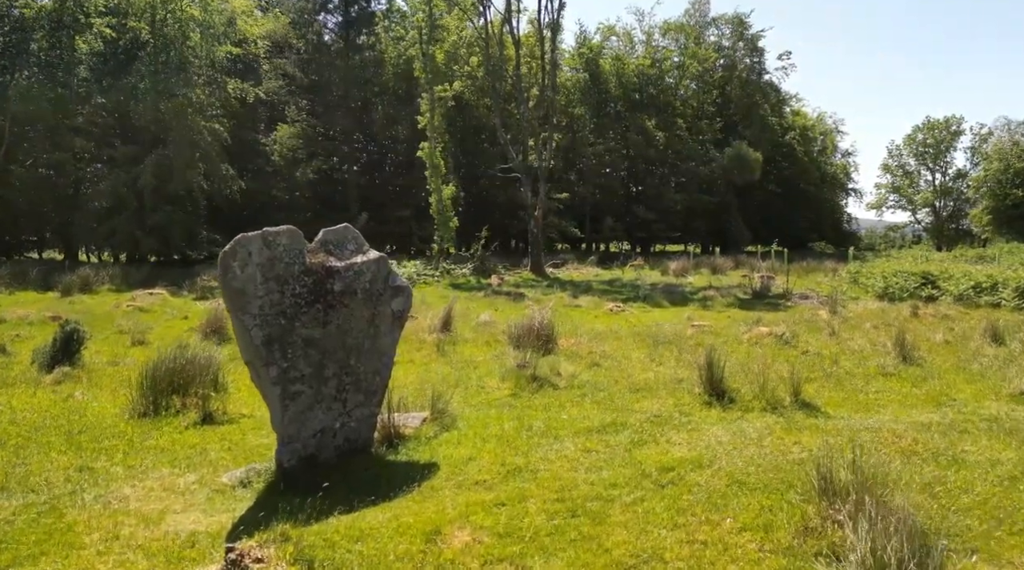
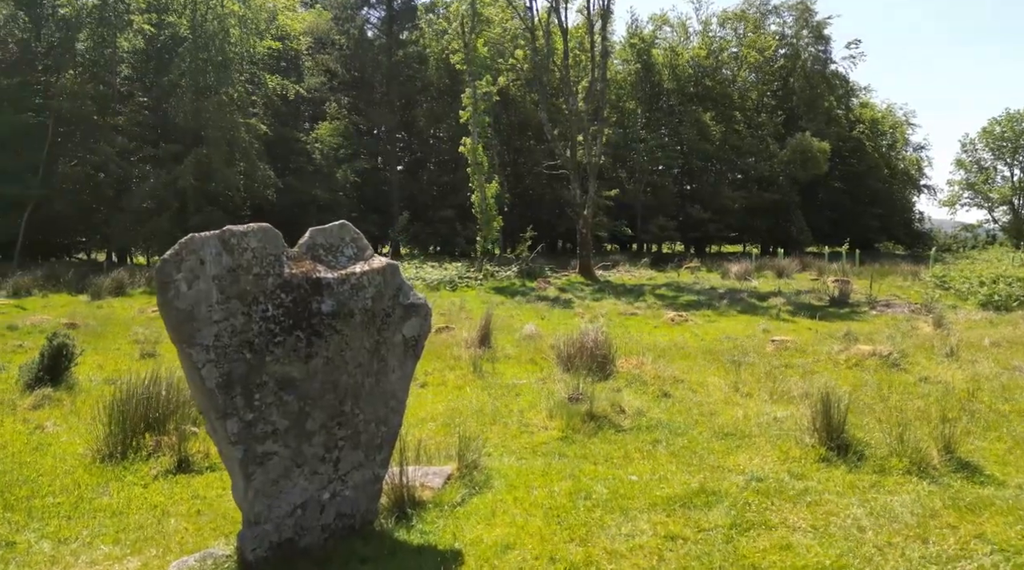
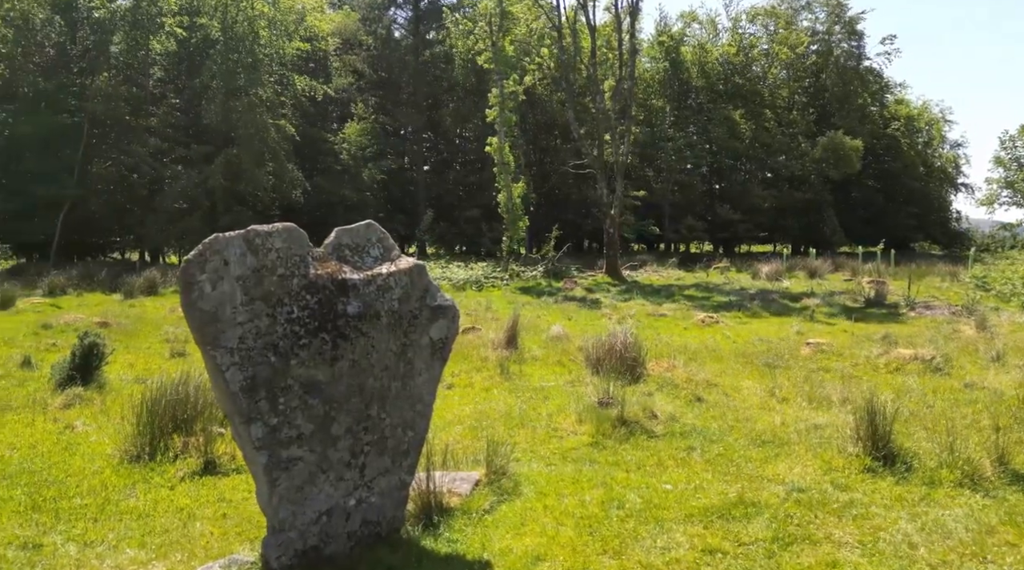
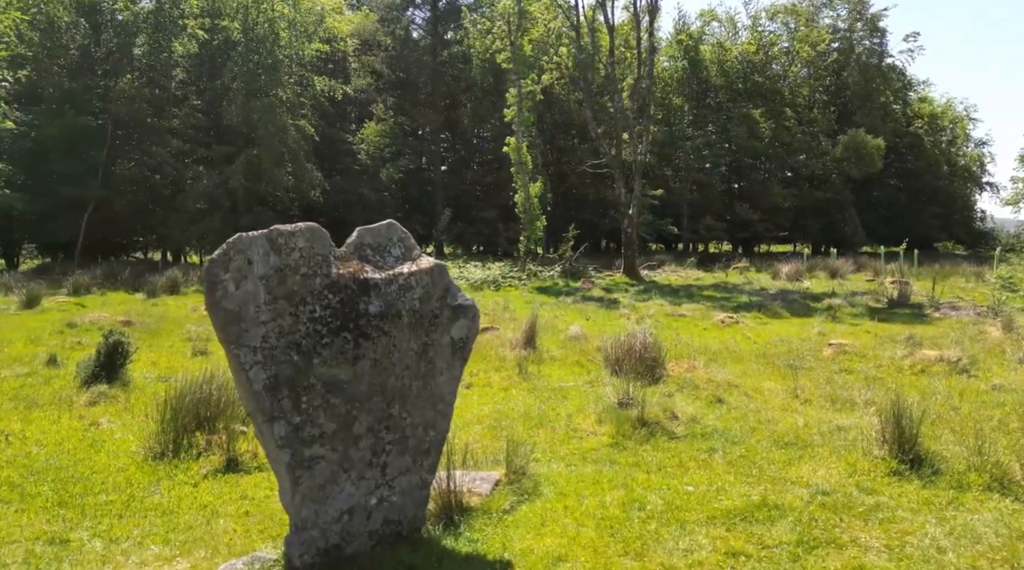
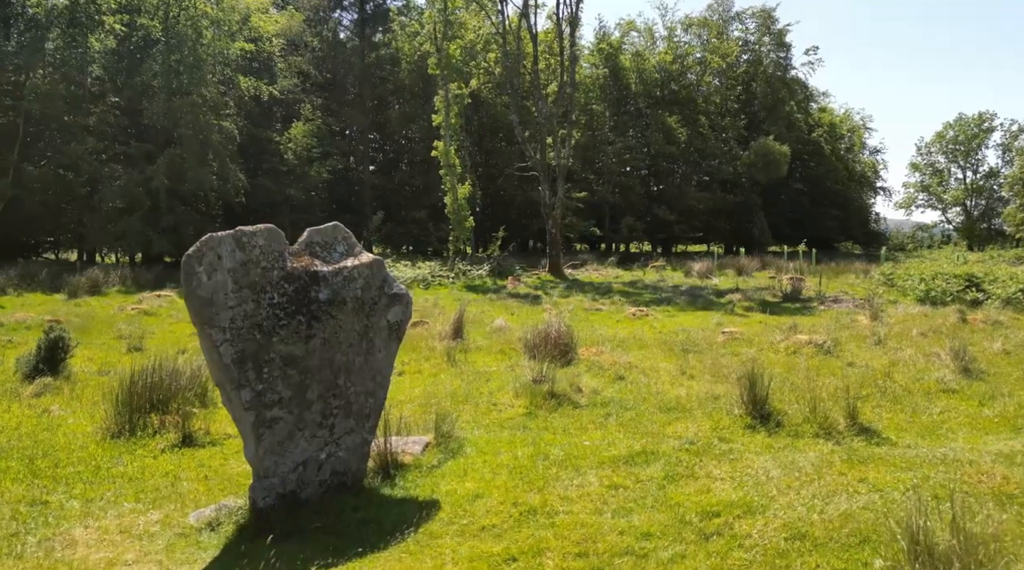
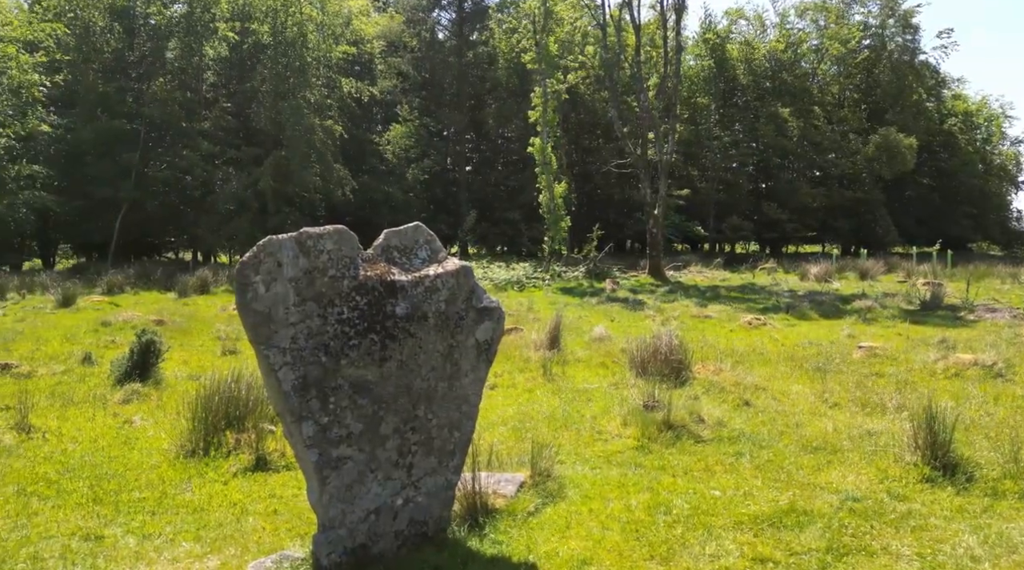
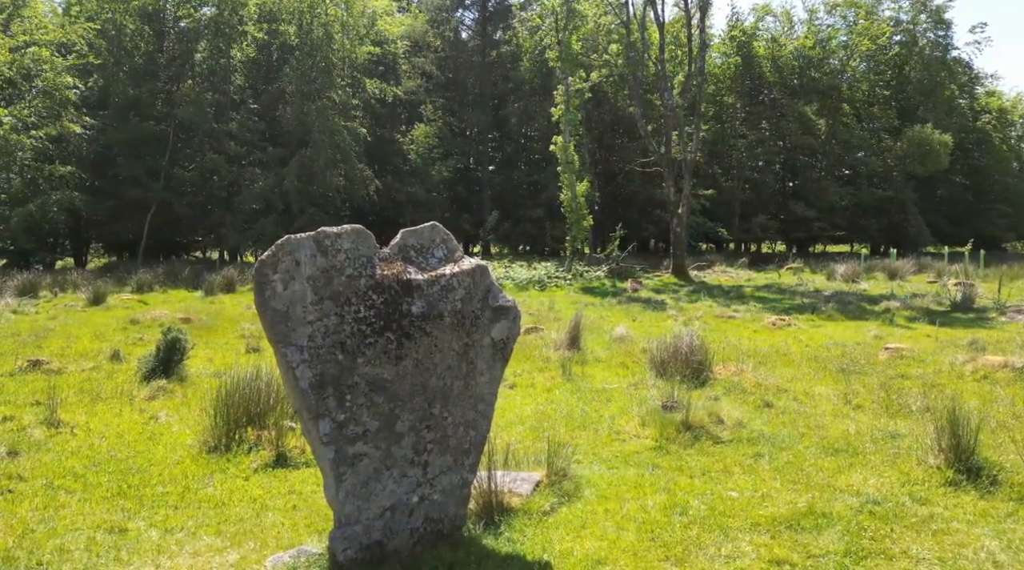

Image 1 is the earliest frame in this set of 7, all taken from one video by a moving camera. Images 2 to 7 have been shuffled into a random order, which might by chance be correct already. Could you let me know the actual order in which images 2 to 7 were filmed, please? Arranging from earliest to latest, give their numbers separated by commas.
5, 2, 3, 4, 6, 7
